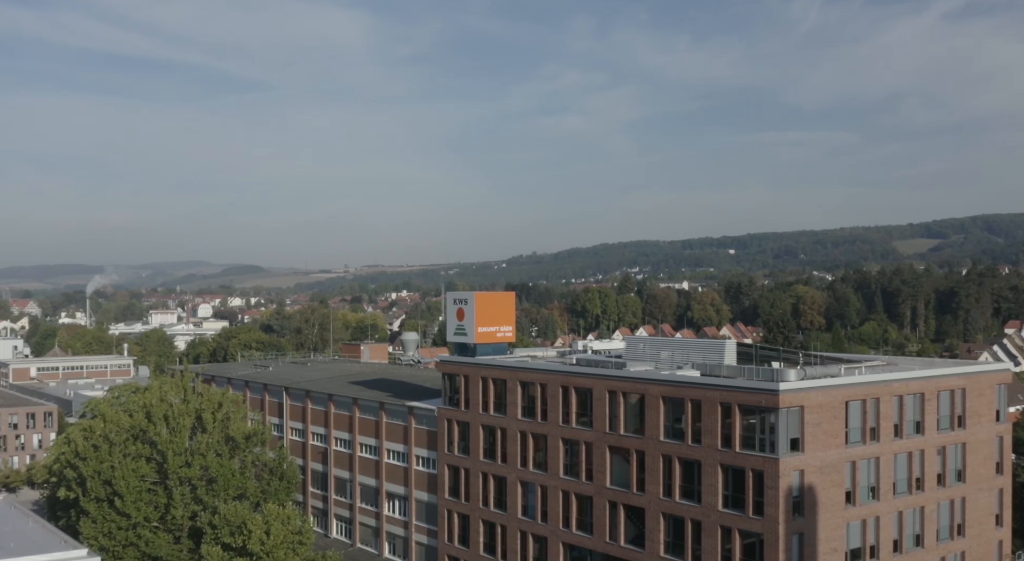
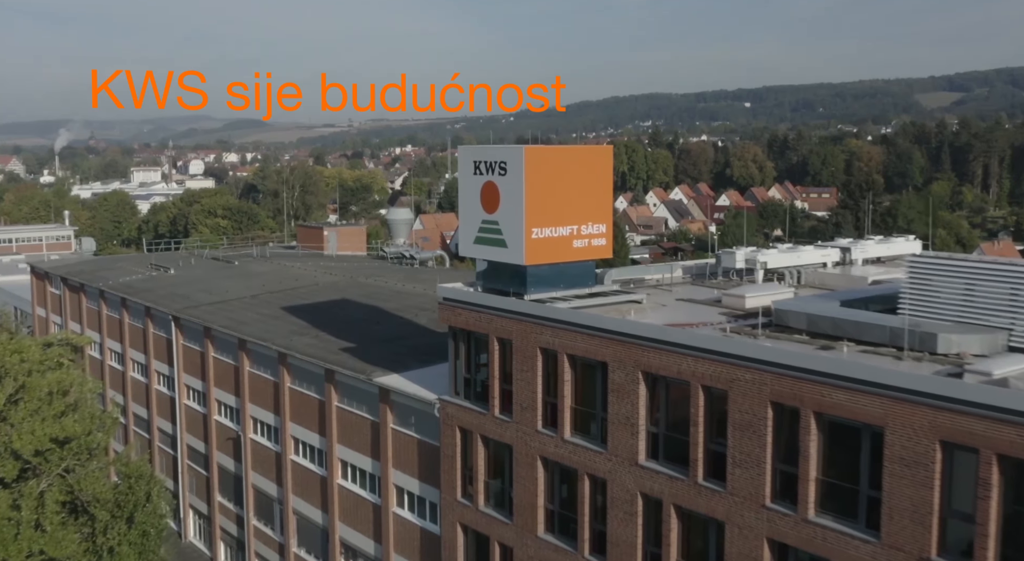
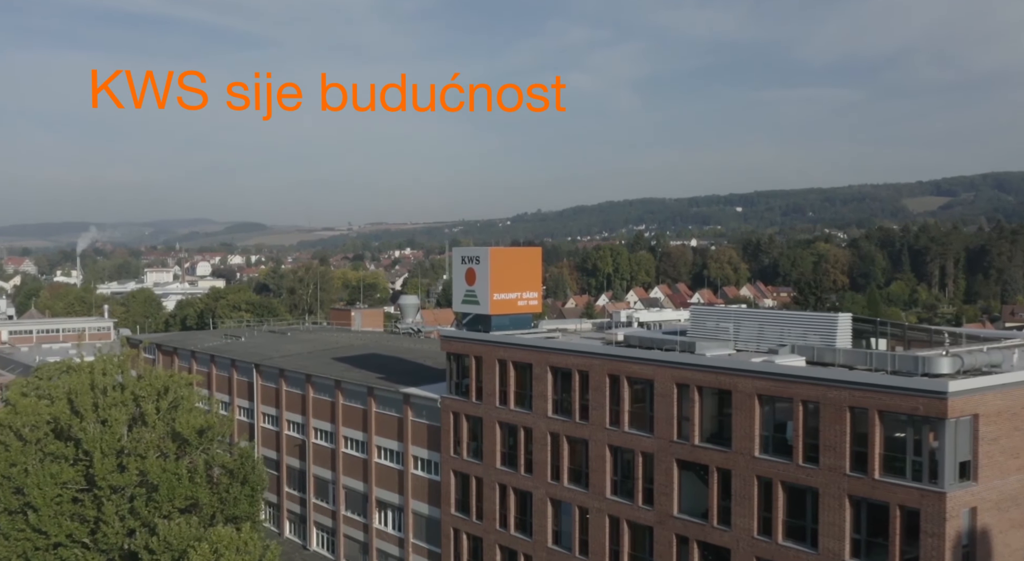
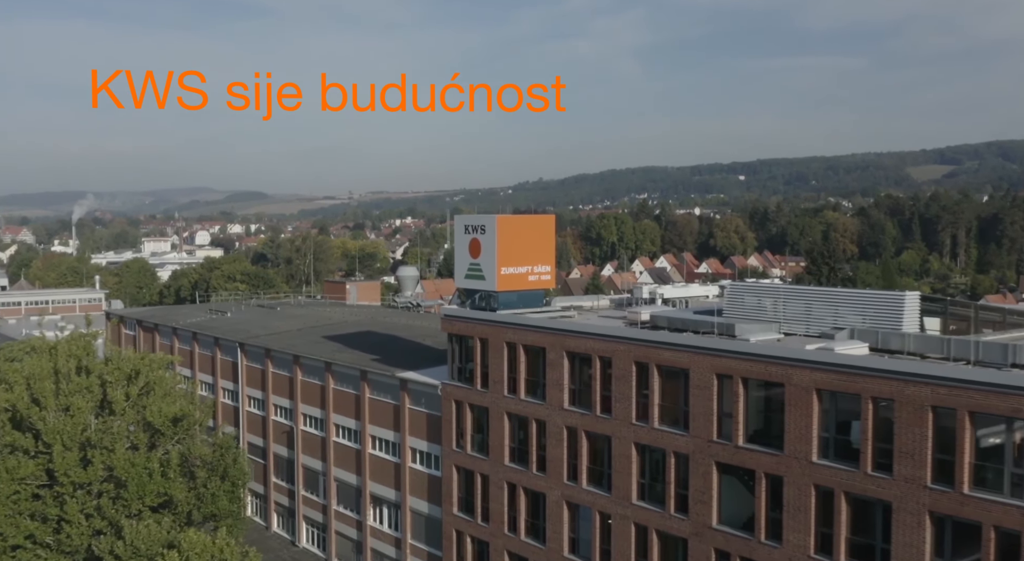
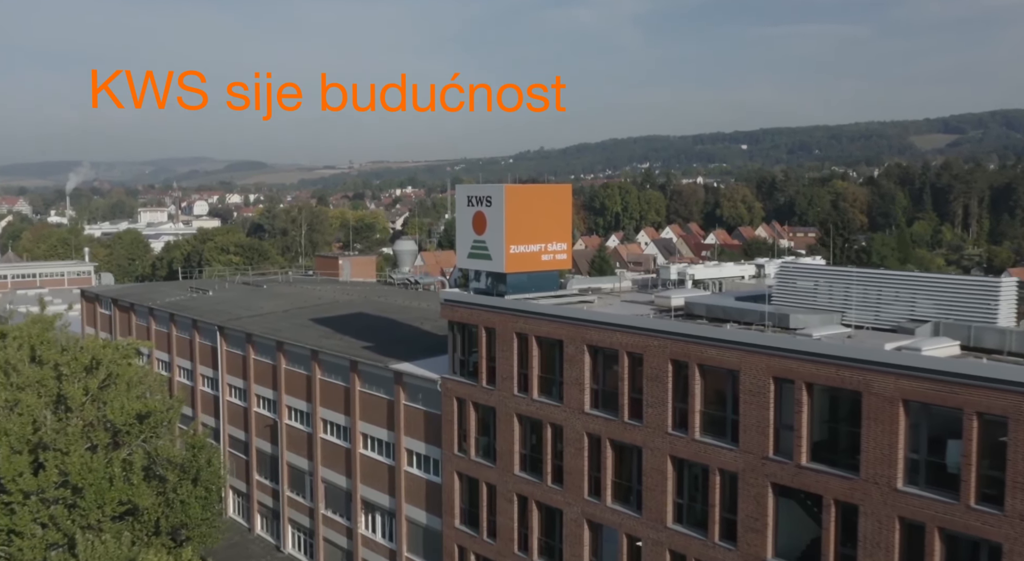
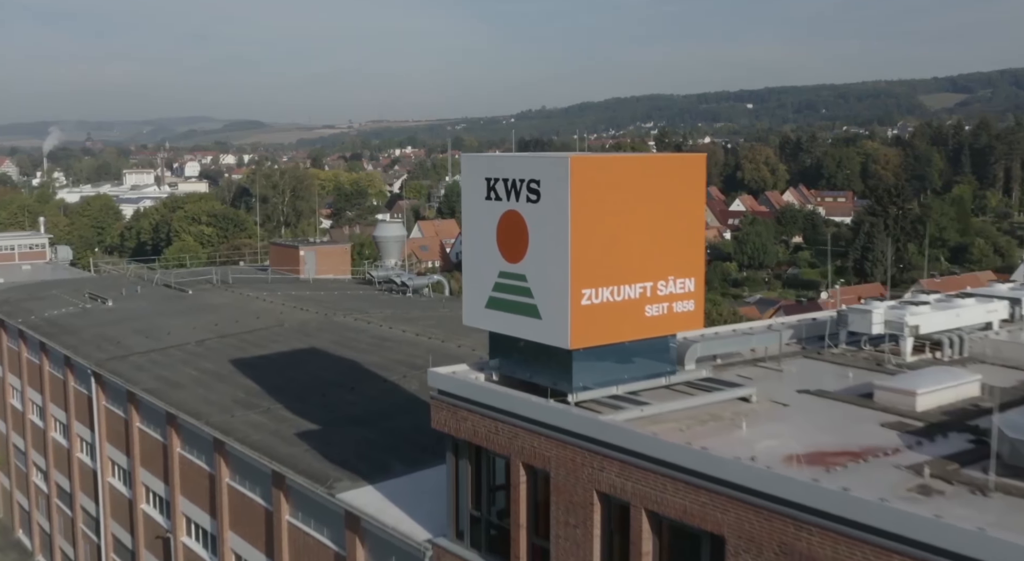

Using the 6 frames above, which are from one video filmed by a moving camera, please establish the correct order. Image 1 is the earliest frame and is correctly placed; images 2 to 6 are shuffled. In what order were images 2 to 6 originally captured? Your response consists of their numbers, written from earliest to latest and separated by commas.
3, 4, 5, 2, 6
